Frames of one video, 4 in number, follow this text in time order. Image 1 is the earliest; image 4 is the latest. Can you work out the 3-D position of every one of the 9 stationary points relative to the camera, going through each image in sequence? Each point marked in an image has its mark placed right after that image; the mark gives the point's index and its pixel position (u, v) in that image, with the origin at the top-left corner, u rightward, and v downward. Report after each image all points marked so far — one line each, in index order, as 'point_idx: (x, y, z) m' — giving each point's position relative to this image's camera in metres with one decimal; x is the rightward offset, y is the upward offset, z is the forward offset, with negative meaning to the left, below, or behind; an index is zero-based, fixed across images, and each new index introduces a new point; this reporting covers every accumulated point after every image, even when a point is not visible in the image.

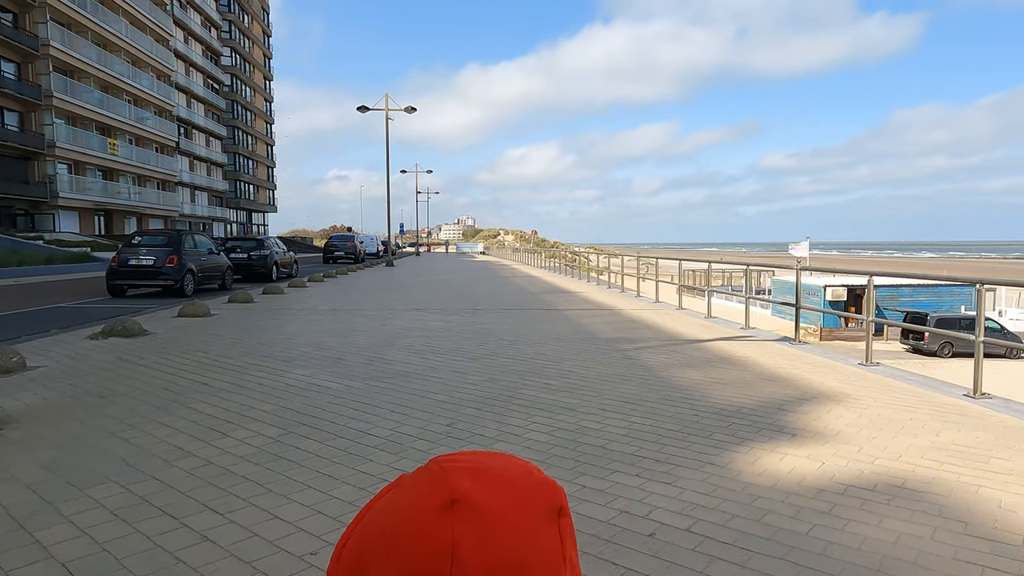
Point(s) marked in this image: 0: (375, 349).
0: (-1.6, -0.7, +8.0) m
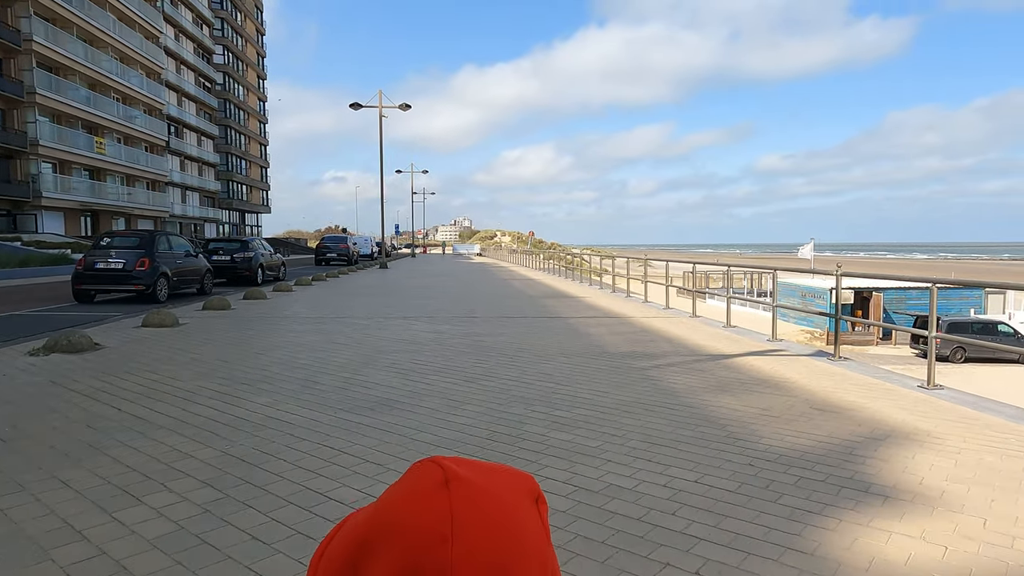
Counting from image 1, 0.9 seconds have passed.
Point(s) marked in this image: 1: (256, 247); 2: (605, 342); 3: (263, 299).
0: (-1.6, -0.8, +6.9) m
1: (-7.7, +1.2, +19.8) m
2: (+1.2, -0.7, +8.8) m
3: (-5.6, -0.2, +14.9) m
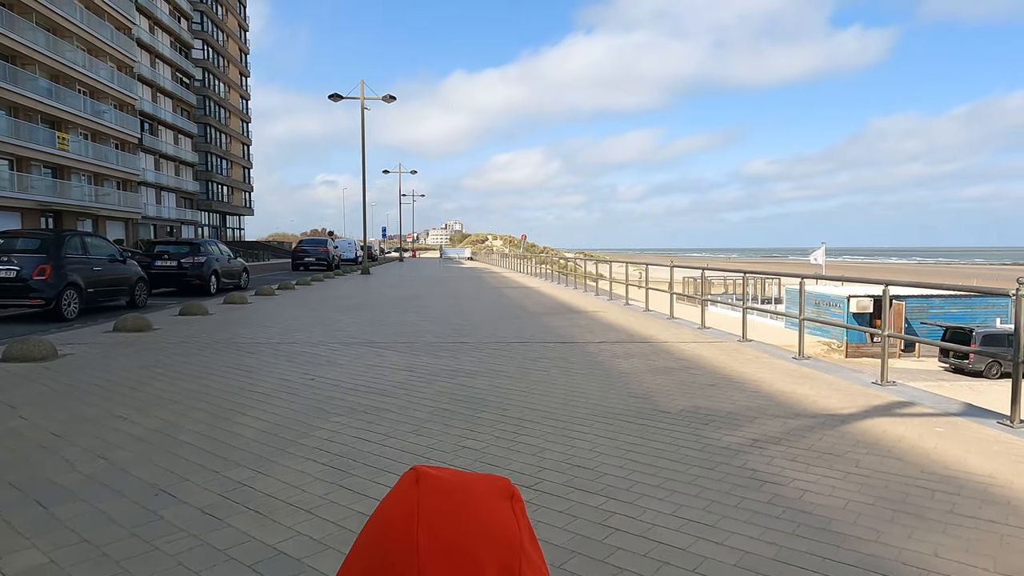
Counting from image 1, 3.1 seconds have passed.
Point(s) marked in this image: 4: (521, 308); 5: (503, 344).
0: (-1.5, -1.0, +4.2) m
1: (-7.8, +1.0, +17.0) m
2: (+1.3, -0.9, +6.1) m
3: (-5.7, -0.5, +12.2) m
4: (+0.3, -0.4, +14.2) m
5: (-0.1, -0.7, +8.8) m
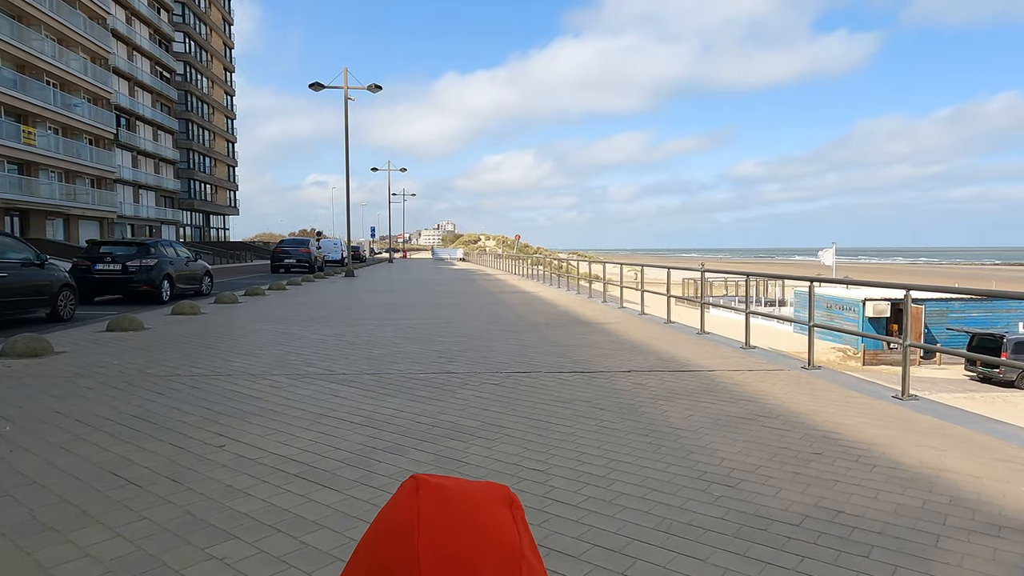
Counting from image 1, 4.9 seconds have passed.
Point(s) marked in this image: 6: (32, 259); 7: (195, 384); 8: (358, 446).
0: (-1.5, -1.2, +2.1) m
1: (-7.9, +0.8, +14.8) m
2: (+1.3, -1.1, +4.0) m
3: (-5.7, -0.6, +10.0) m
4: (+0.2, -0.6, +12.1) m
5: (-0.1, -0.9, +6.7) m
6: (-7.6, +0.5, +10.5) m
7: (-3.0, -0.9, +6.4) m
8: (-1.0, -1.0, +4.4) m
